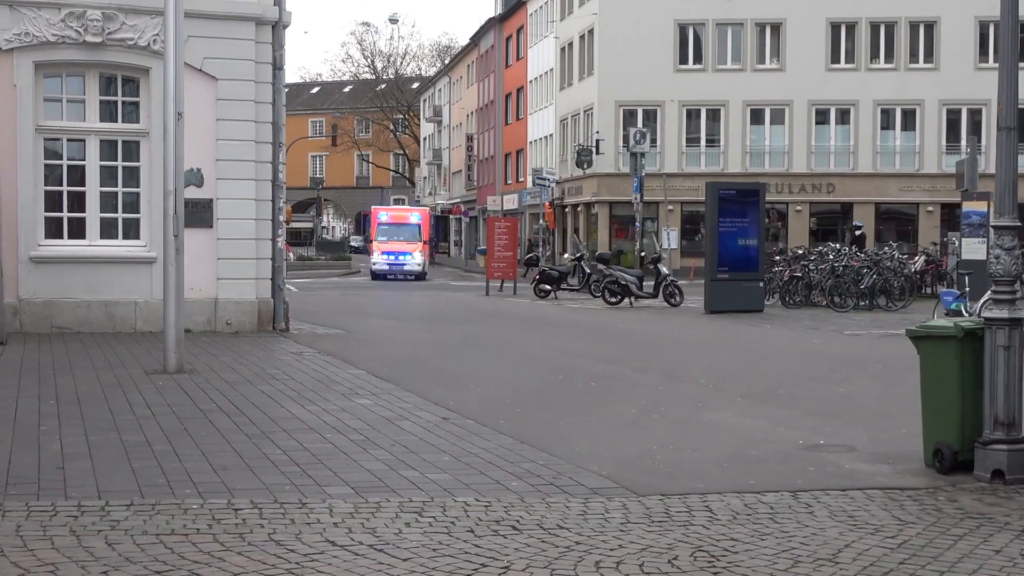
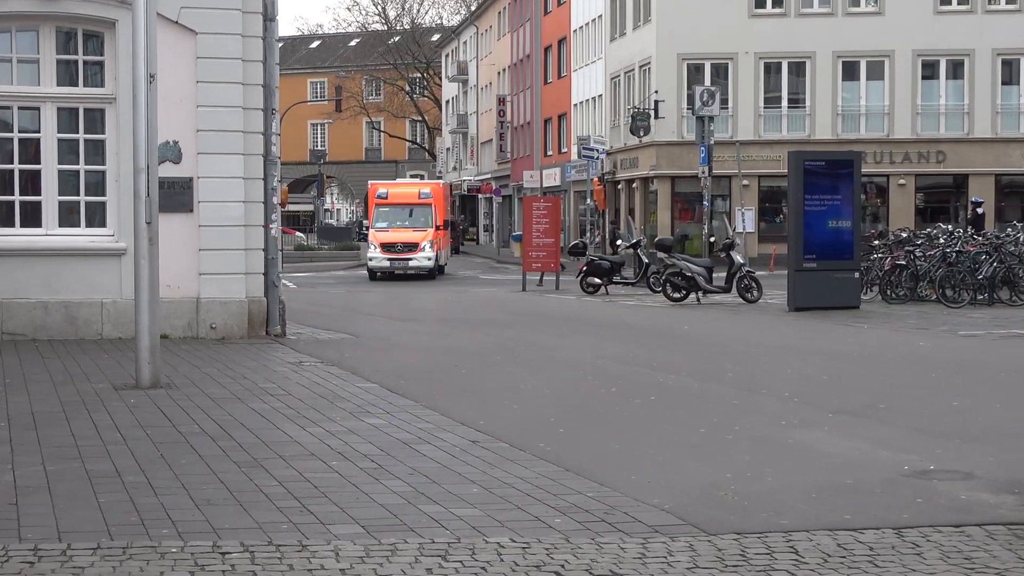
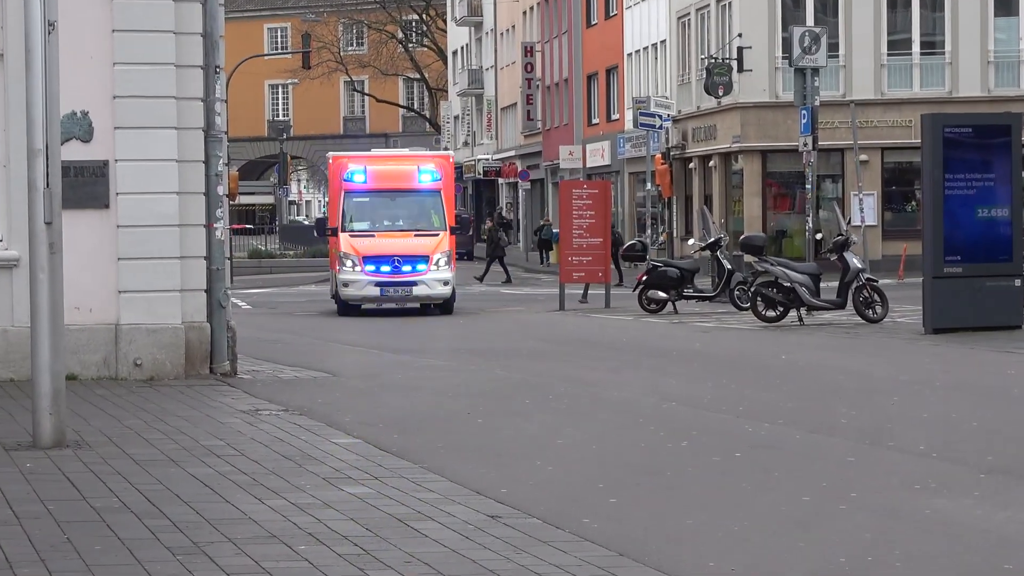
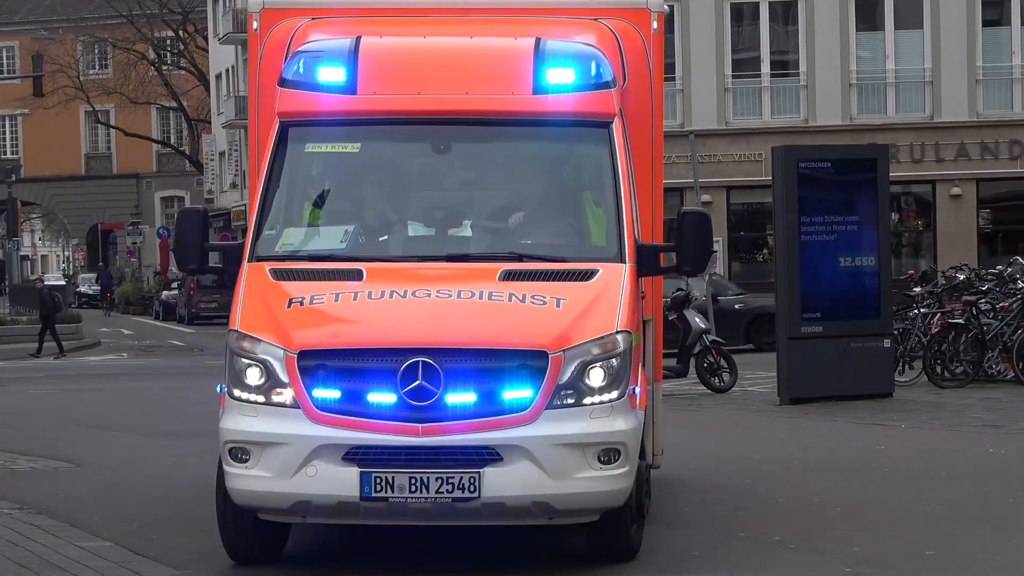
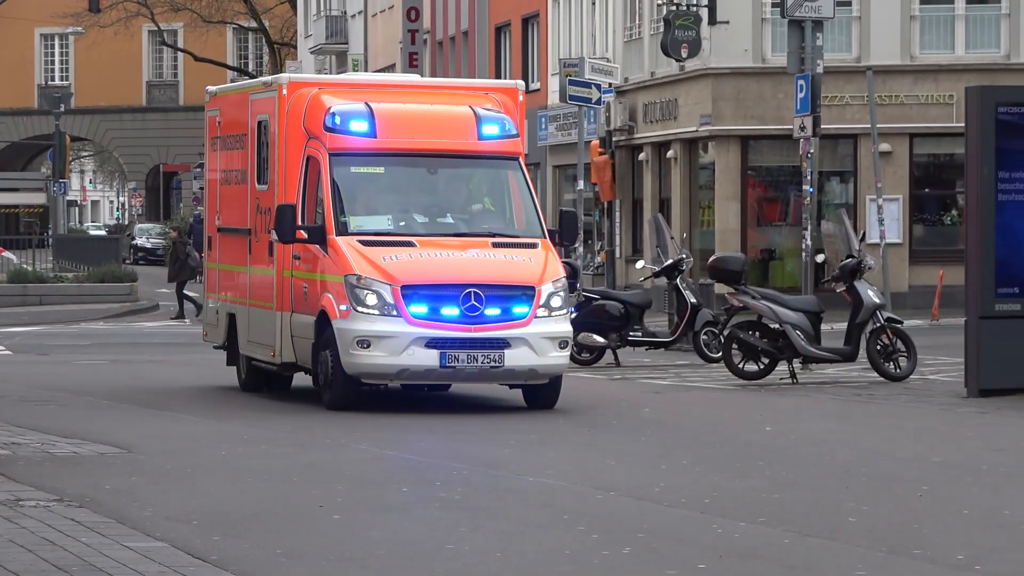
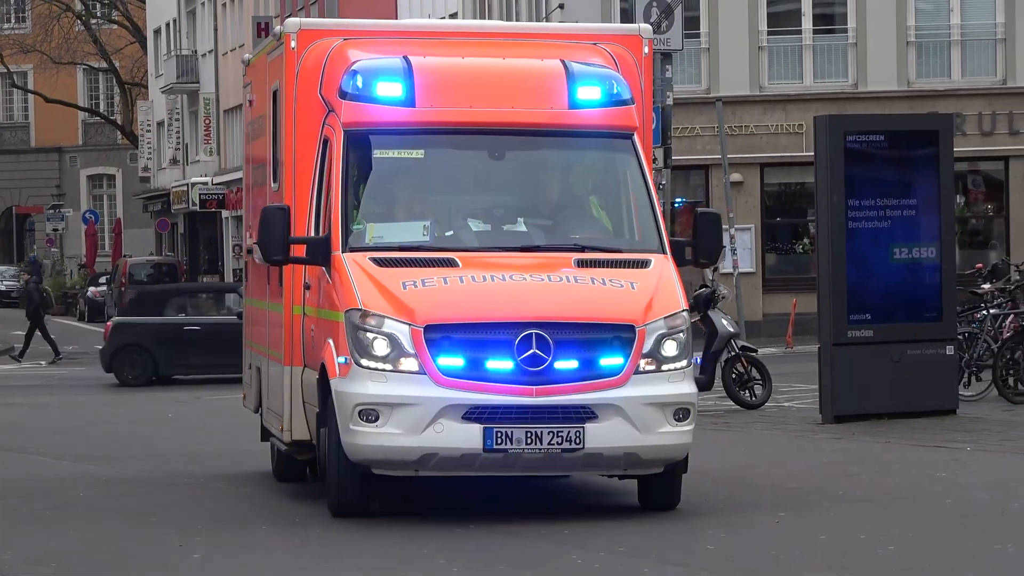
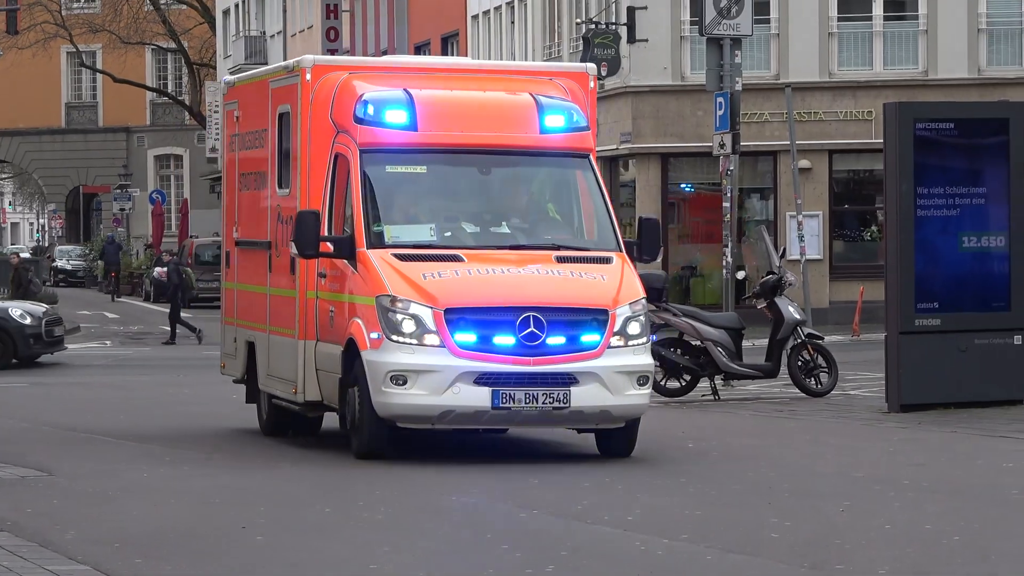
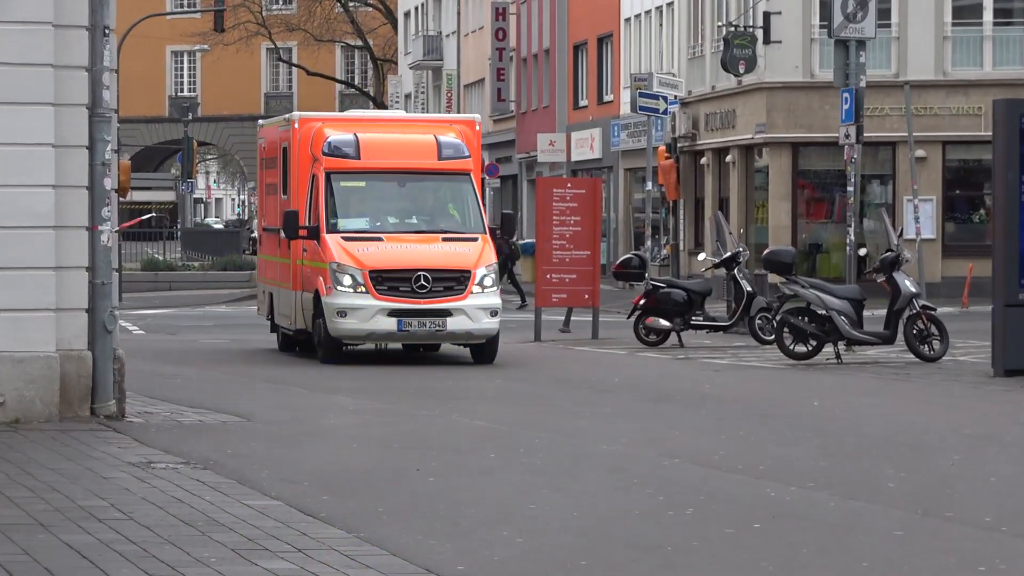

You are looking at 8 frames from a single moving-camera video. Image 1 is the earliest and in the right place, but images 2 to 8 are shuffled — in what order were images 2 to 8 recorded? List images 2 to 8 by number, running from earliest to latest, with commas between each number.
2, 3, 8, 5, 7, 6, 4
